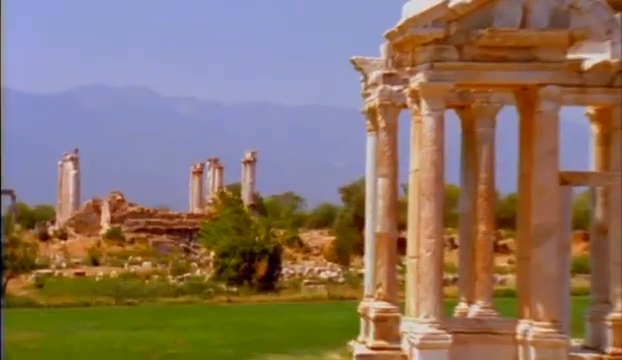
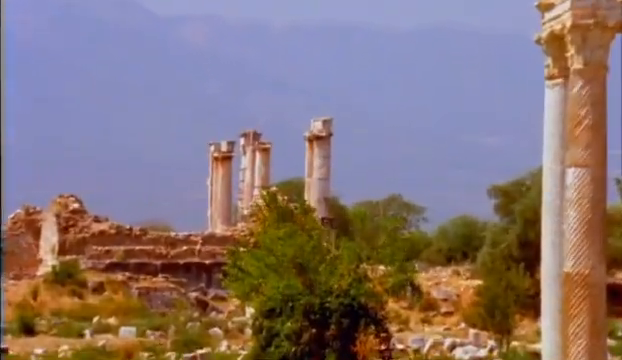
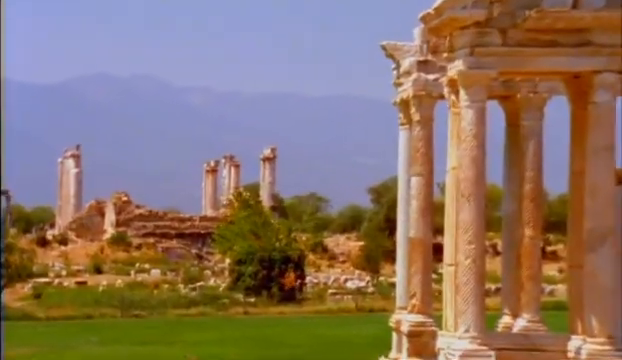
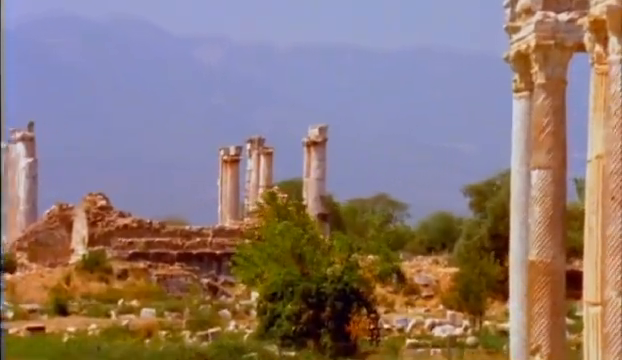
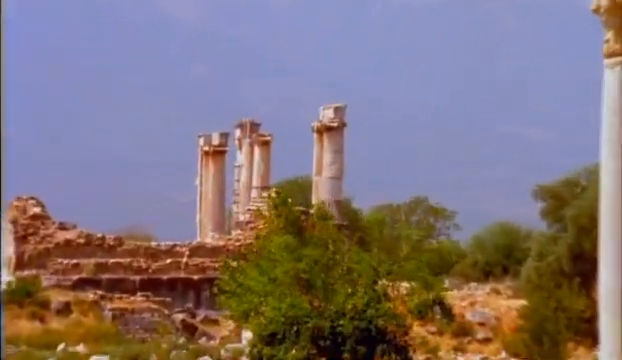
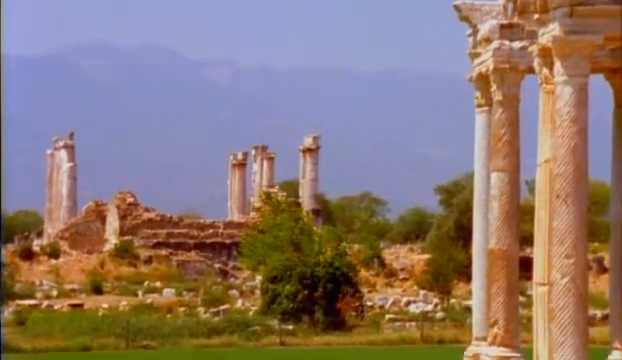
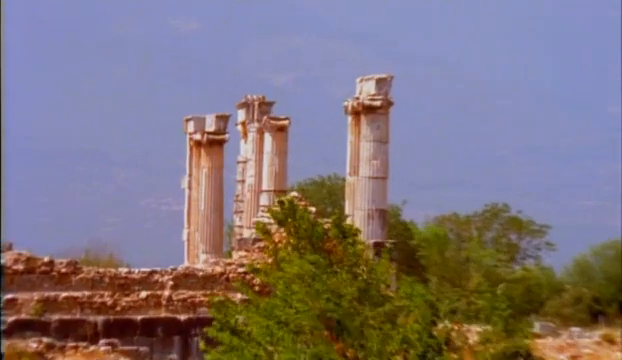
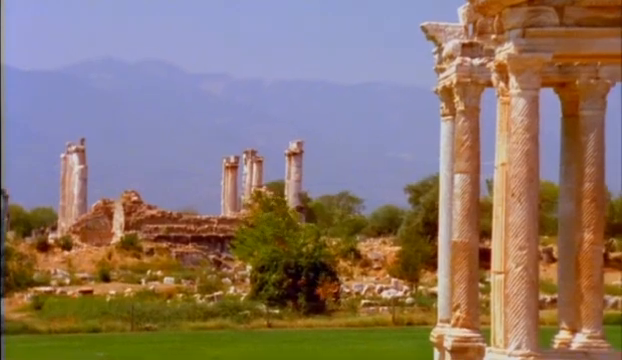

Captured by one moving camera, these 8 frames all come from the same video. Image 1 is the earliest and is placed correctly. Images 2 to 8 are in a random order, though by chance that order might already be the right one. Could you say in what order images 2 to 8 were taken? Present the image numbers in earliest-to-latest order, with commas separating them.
3, 8, 6, 4, 2, 5, 7
